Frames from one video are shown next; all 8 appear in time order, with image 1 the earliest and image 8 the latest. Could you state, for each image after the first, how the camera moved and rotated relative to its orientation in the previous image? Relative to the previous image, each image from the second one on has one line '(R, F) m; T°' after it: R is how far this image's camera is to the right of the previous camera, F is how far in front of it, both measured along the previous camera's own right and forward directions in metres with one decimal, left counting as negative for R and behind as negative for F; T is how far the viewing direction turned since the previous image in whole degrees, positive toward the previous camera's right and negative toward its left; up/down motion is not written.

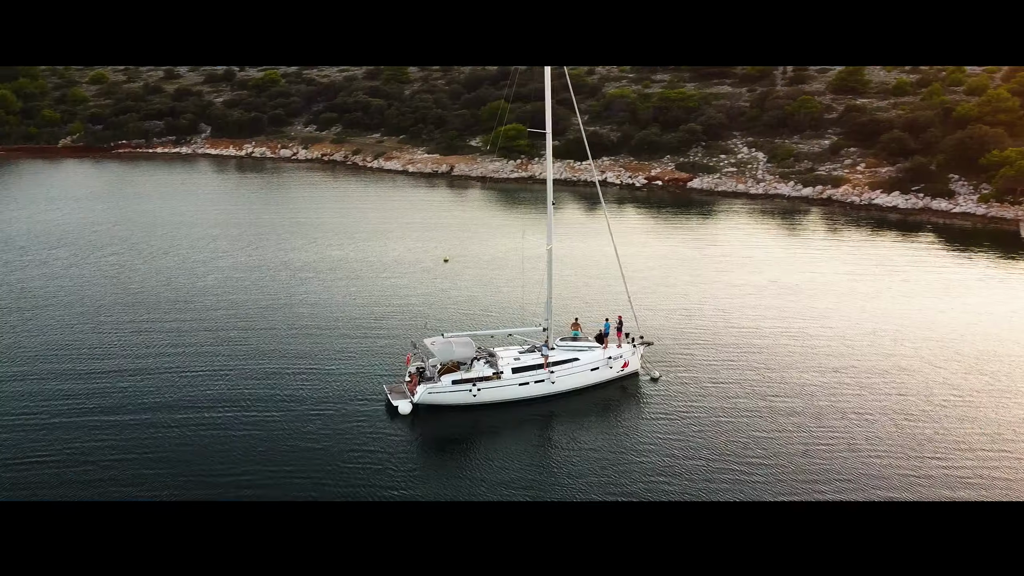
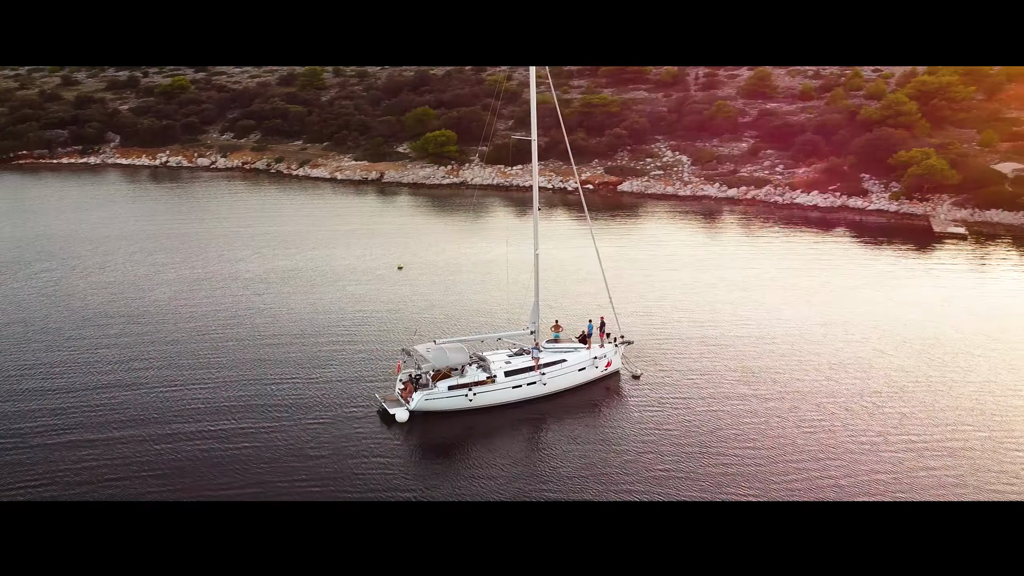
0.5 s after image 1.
(-0.7, -0.1) m; +6°
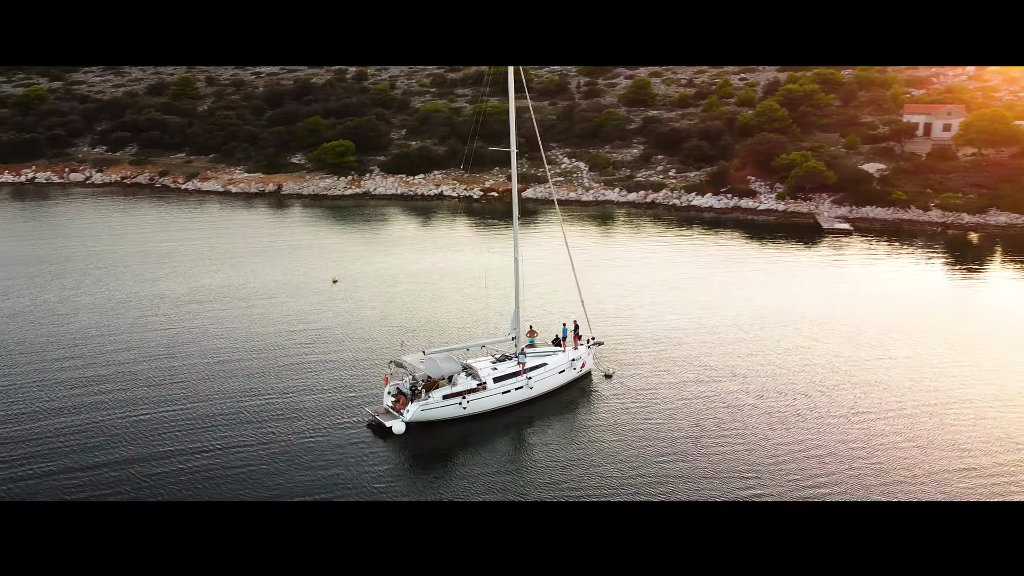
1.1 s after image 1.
(-1.1, -0.2) m; +9°
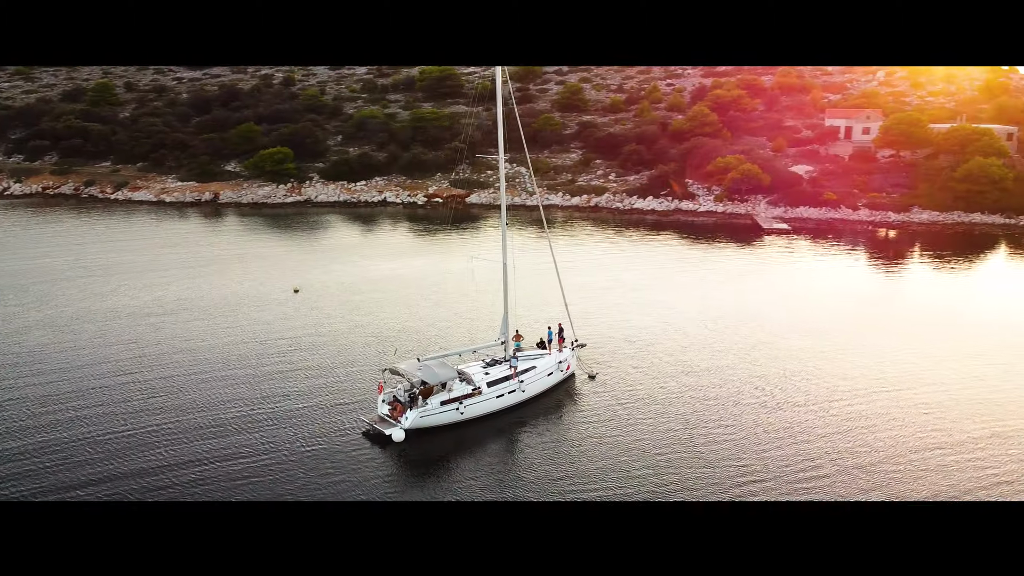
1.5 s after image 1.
(-0.6, -0.1) m; +6°
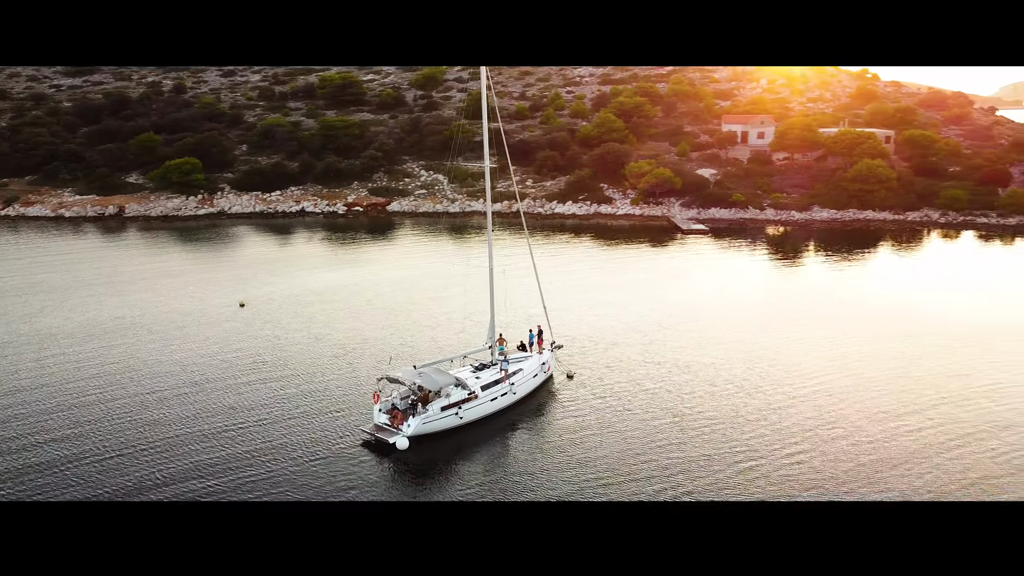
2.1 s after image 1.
(-1.0, -0.2) m; +8°
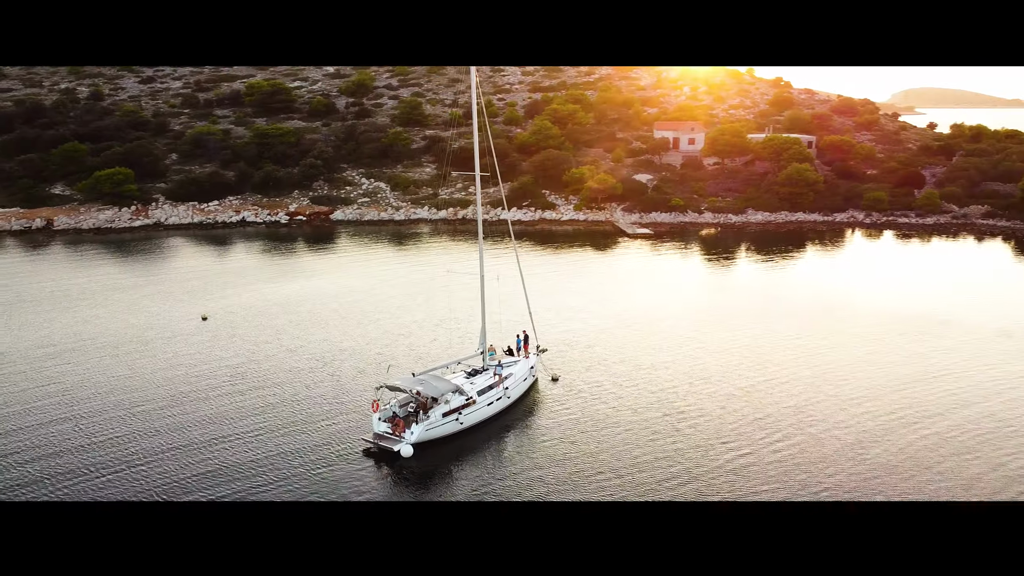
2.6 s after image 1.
(-0.7, -0.1) m; +6°
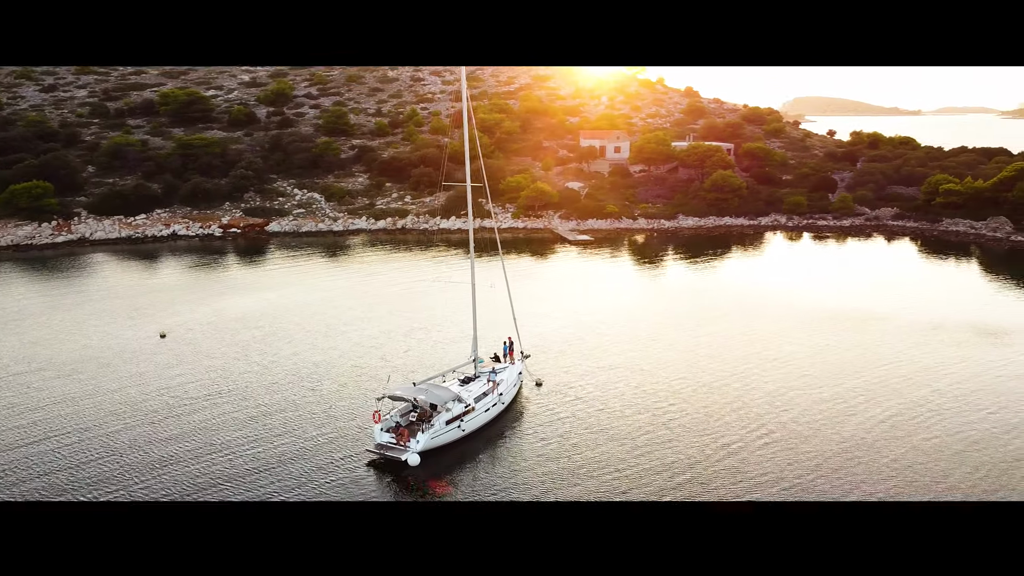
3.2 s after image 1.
(-0.8, -0.2) m; +7°
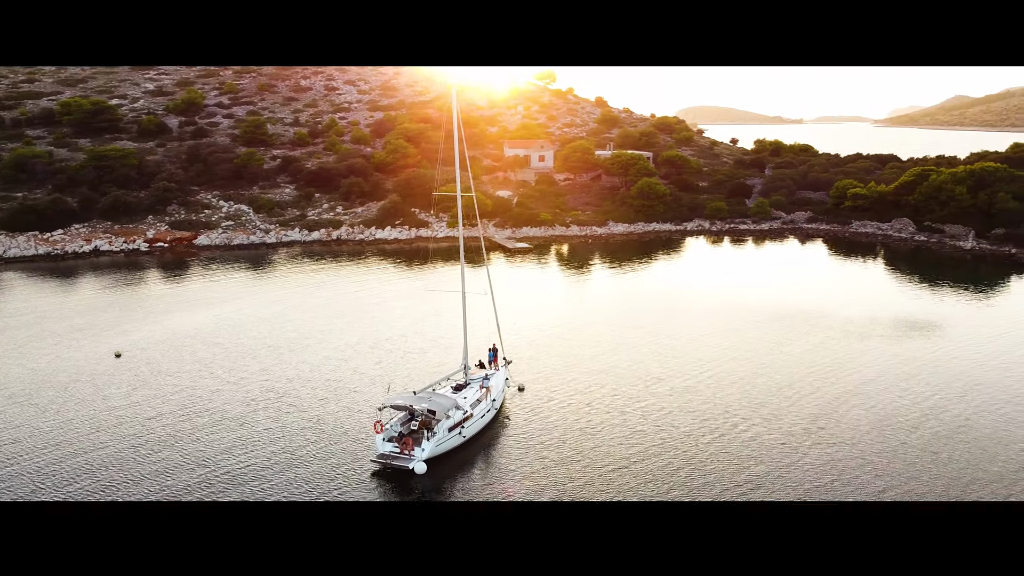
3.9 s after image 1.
(-0.9, -0.2) m; +7°
